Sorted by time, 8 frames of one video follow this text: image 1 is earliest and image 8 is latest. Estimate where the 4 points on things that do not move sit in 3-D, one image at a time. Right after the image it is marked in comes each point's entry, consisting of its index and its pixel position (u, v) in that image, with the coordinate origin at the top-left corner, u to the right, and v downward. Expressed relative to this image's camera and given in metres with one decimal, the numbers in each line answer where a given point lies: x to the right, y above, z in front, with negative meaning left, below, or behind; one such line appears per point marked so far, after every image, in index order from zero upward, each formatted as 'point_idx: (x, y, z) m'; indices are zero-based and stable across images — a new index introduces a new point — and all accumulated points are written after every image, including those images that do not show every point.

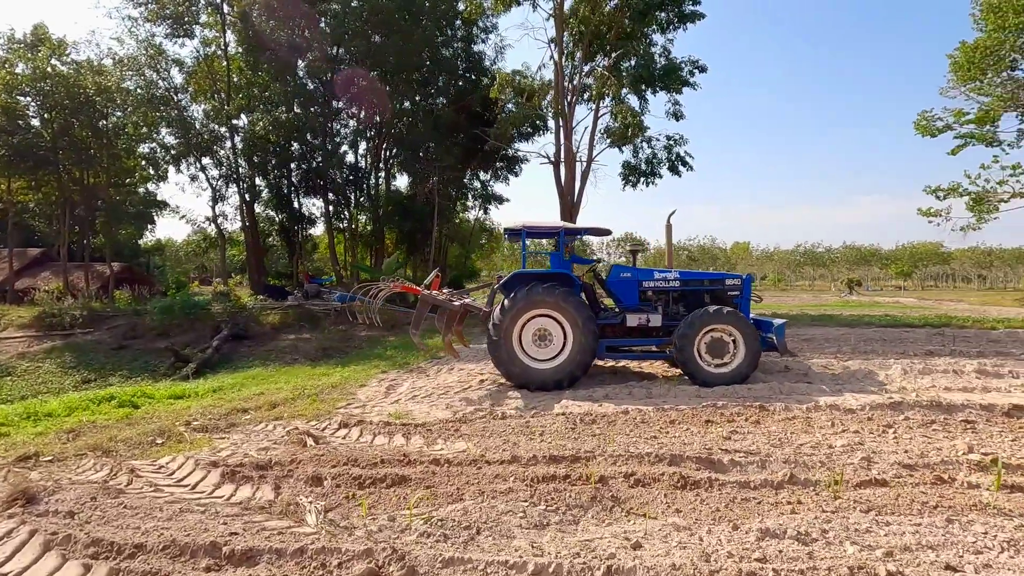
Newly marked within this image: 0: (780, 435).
0: (+1.9, -1.0, +3.7) m
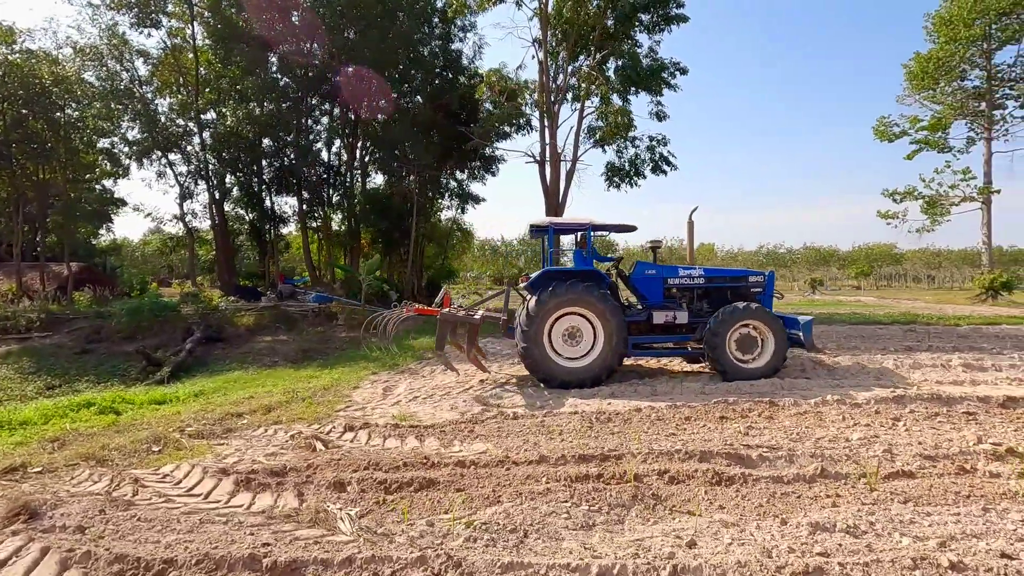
0: (+2.0, -1.0, +3.8) m
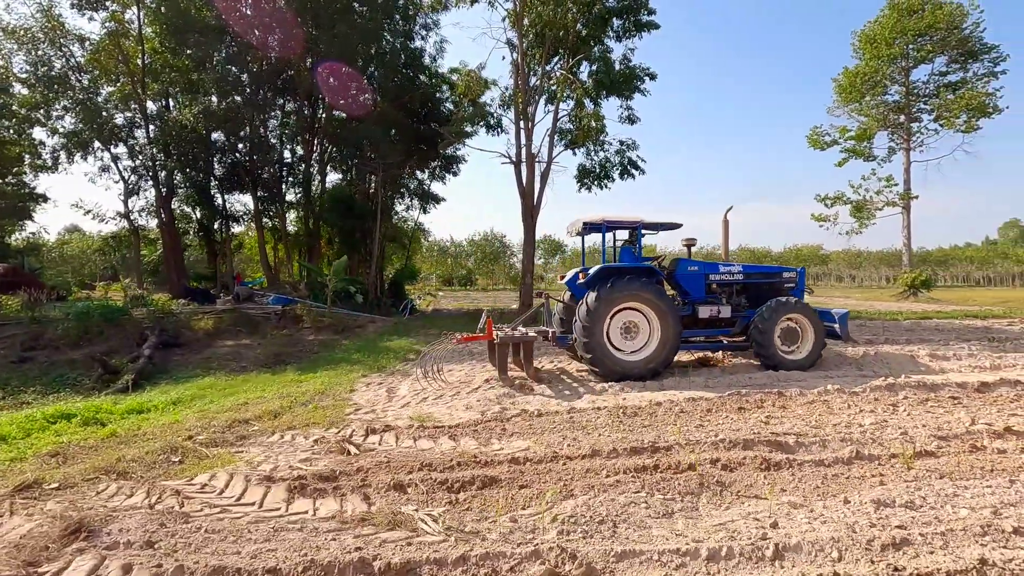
0: (+2.2, -1.0, +4.0) m
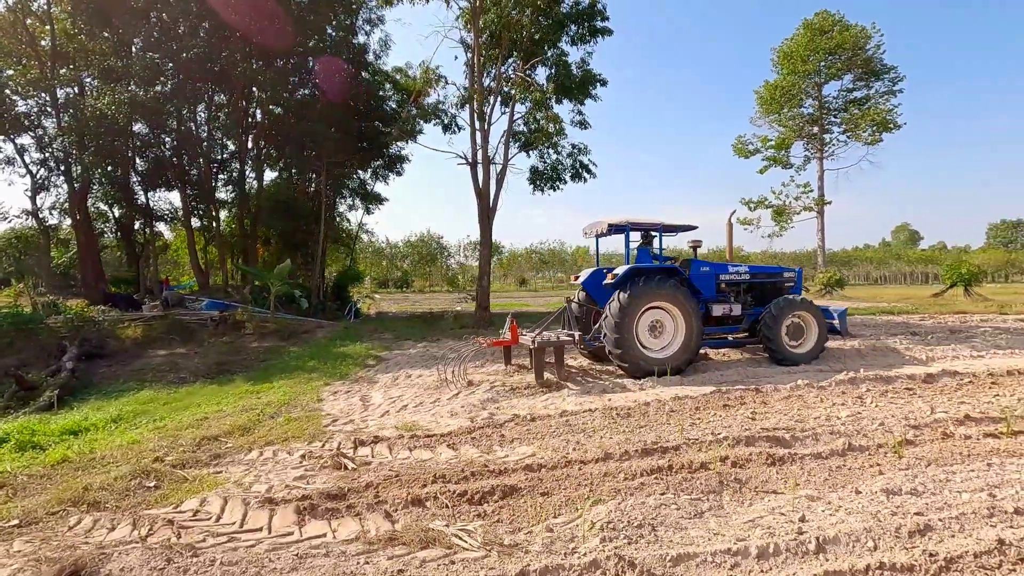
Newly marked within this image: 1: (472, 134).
0: (+2.2, -1.0, +4.2) m
1: (-0.8, +3.3, +11.4) m
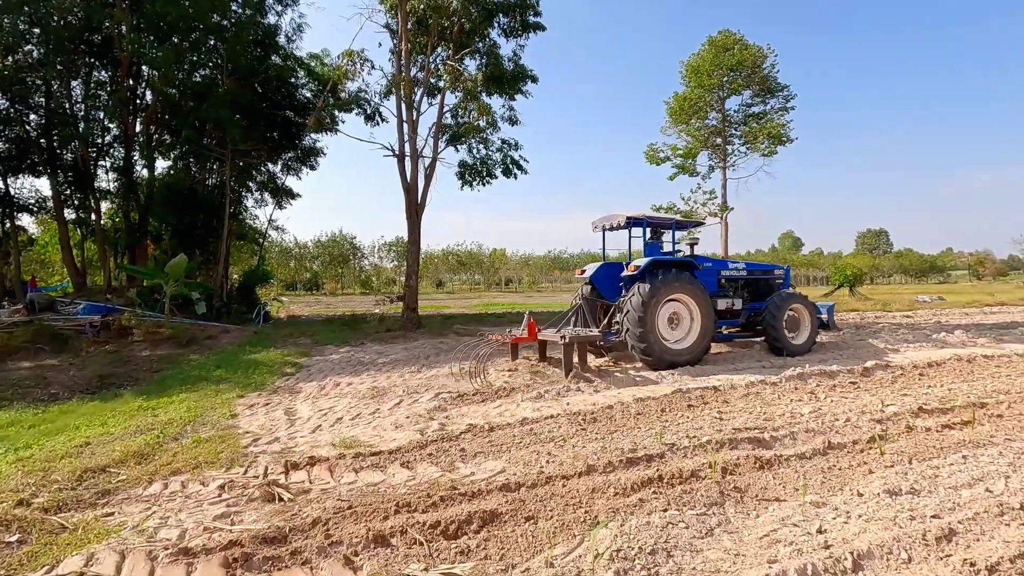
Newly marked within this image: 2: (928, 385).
0: (+1.9, -0.9, +4.1) m
1: (-2.3, +3.3, +10.7) m
2: (+3.8, -0.9, +4.9) m
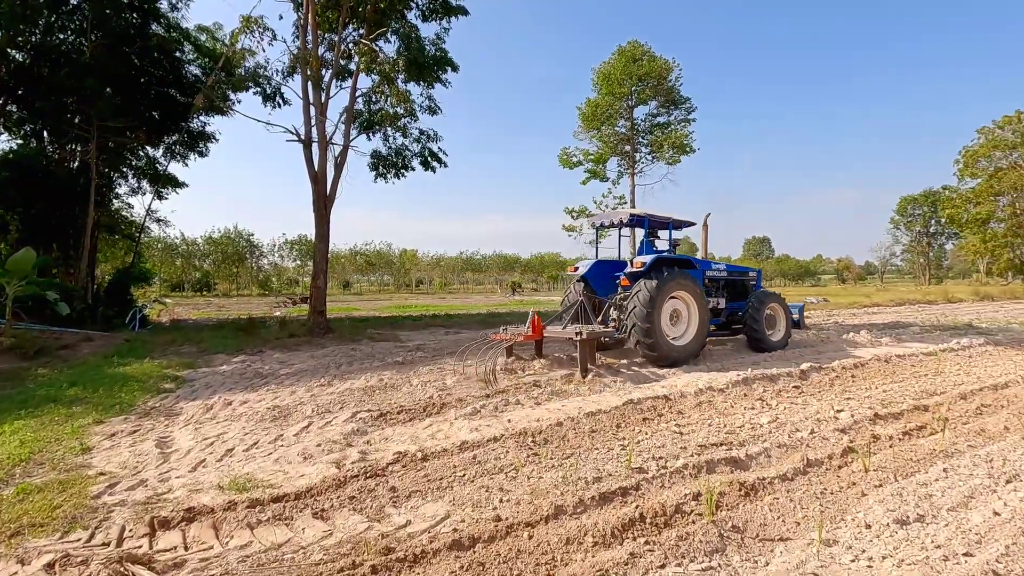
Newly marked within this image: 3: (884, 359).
0: (+1.4, -1.0, +3.8) m
1: (-3.7, +3.3, +9.6) m
2: (+3.2, -0.9, +4.9) m
3: (+4.3, -0.8, +6.2) m
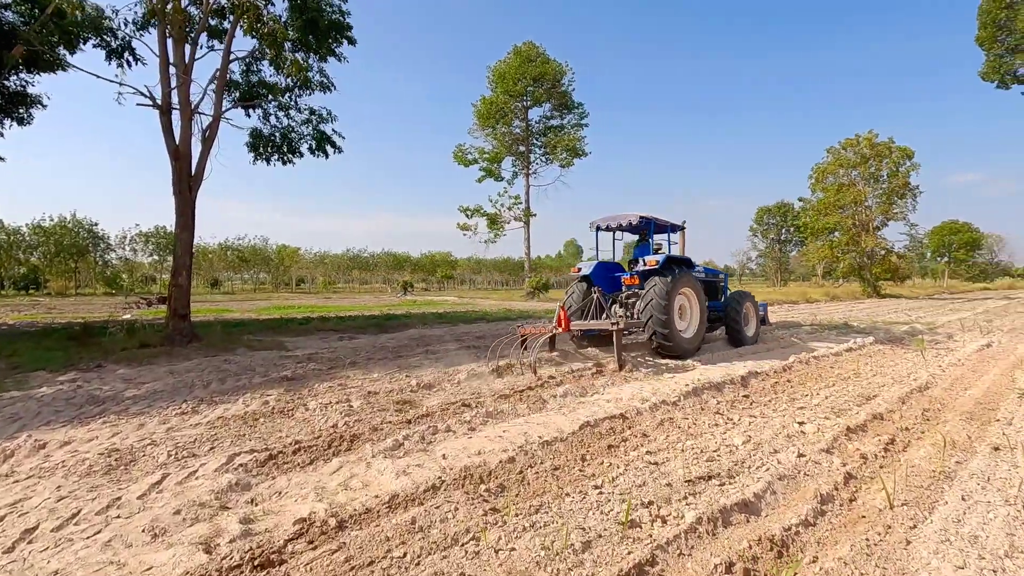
0: (+1.1, -1.0, +3.3) m
1: (-5.2, +3.3, +7.9) m
2: (+2.6, -0.9, +4.7) m
3: (+3.4, -0.8, +6.2) m
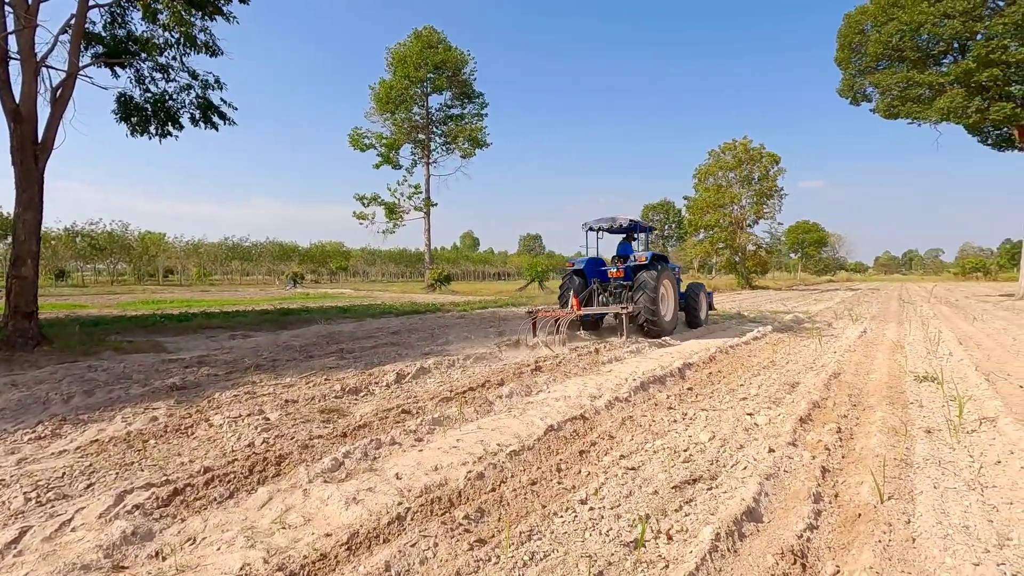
0: (+0.8, -0.9, +3.1) m
1: (-6.2, +3.4, +6.4) m
2: (+2.1, -0.9, +4.8) m
3: (+2.6, -0.7, +6.4) m
